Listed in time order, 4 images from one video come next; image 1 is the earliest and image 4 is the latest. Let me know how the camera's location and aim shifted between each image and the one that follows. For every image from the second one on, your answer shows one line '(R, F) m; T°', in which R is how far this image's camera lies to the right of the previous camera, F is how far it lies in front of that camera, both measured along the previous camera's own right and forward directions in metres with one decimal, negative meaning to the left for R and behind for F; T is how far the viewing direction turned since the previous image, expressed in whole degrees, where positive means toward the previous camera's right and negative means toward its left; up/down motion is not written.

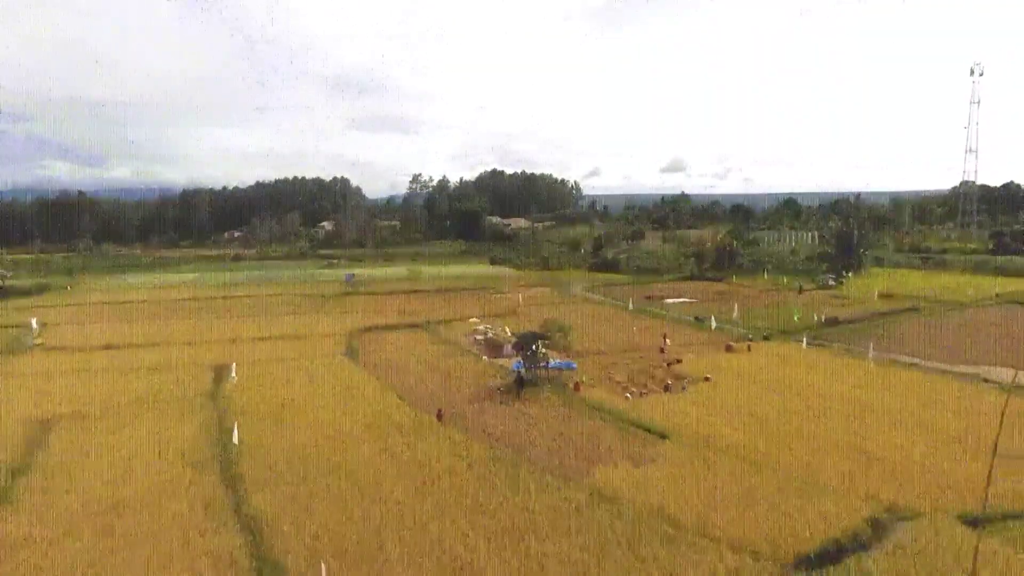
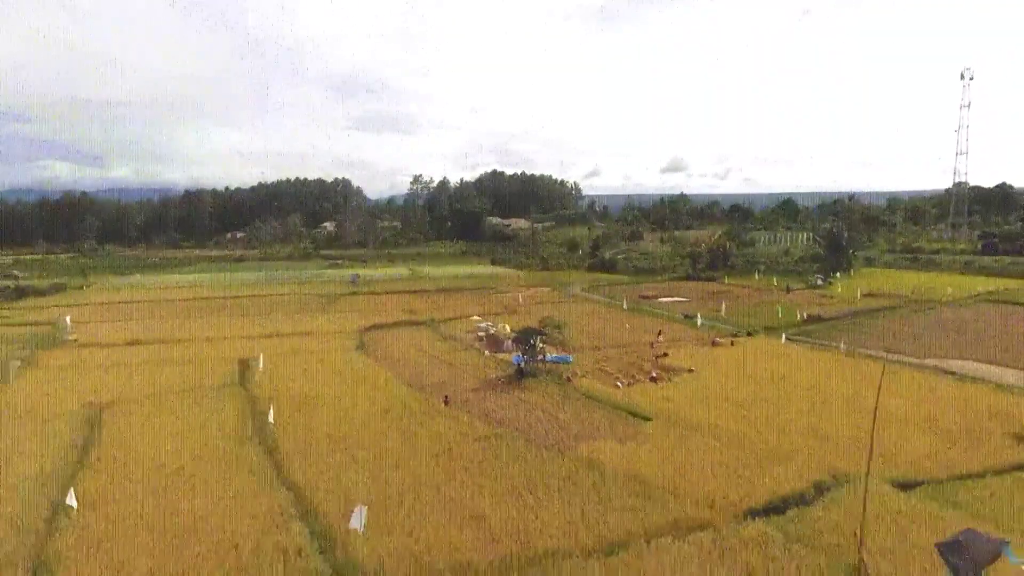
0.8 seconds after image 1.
(0.0, -1.8) m; 0°
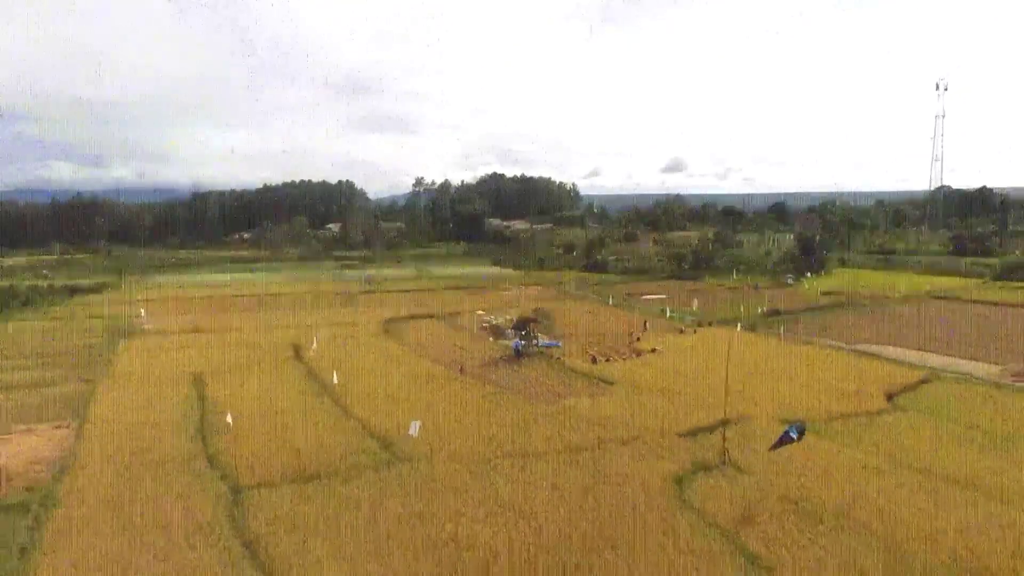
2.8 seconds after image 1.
(0.0, -5.0) m; 0°
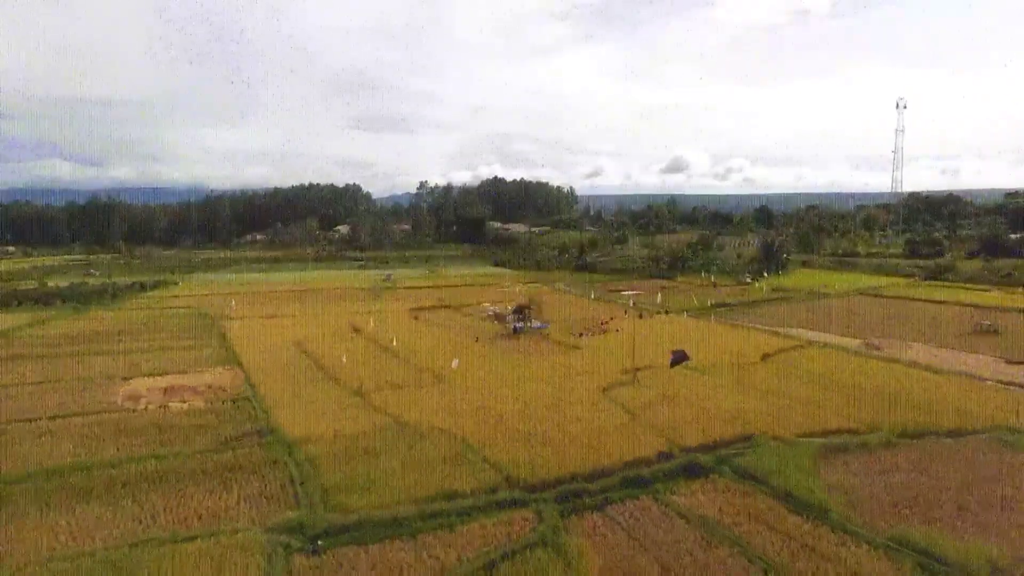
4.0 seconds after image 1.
(0.0, -9.3) m; 0°
